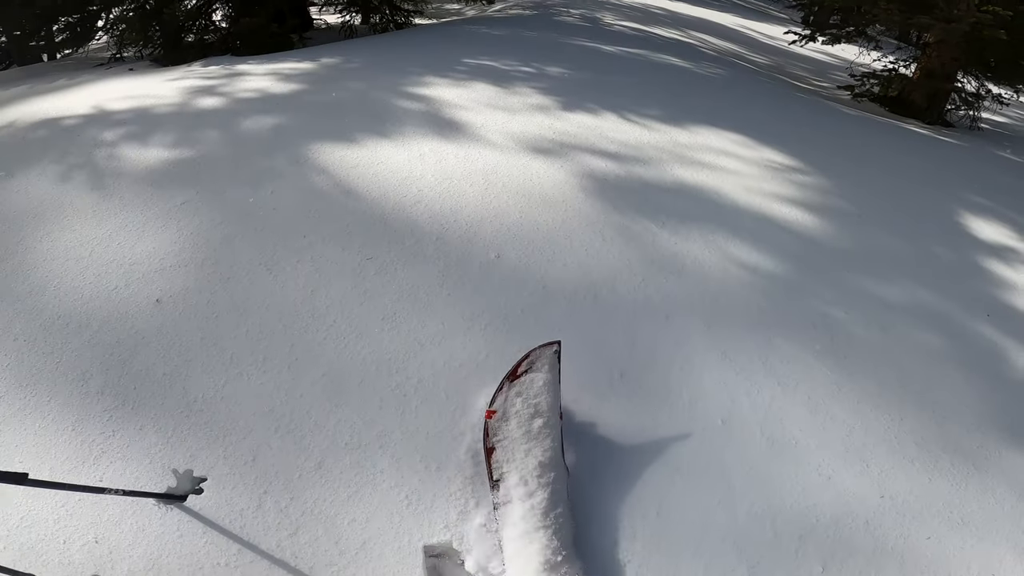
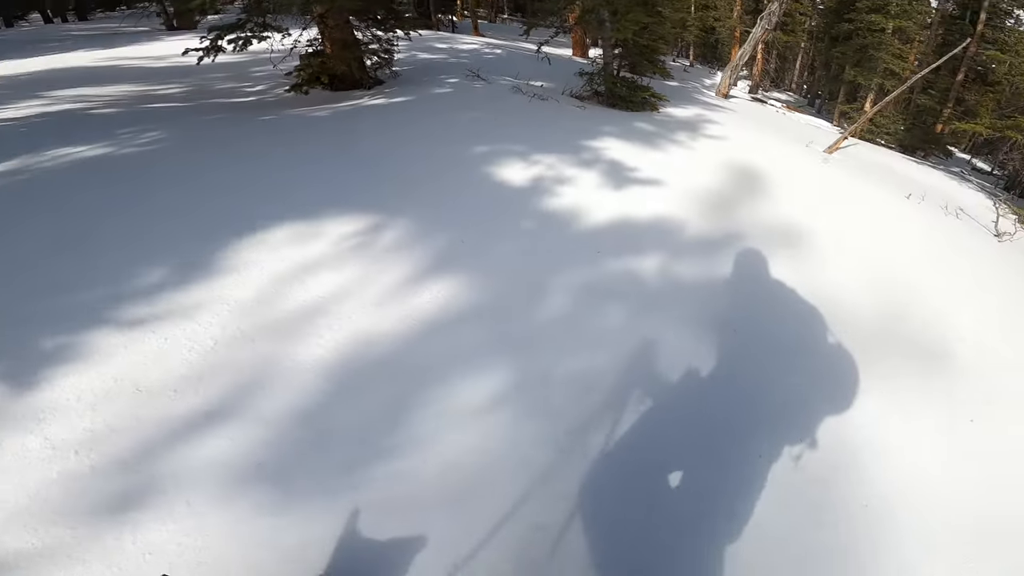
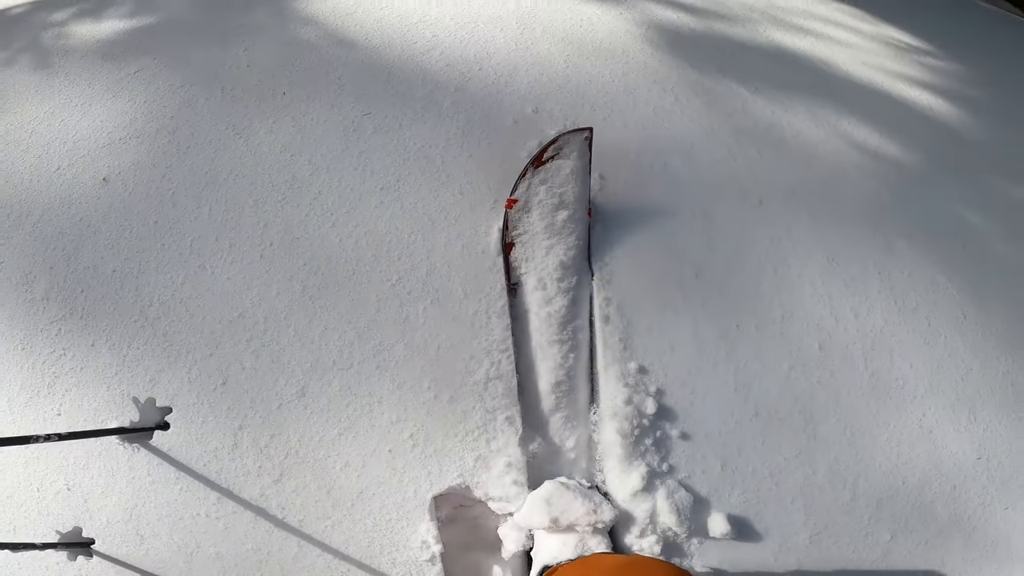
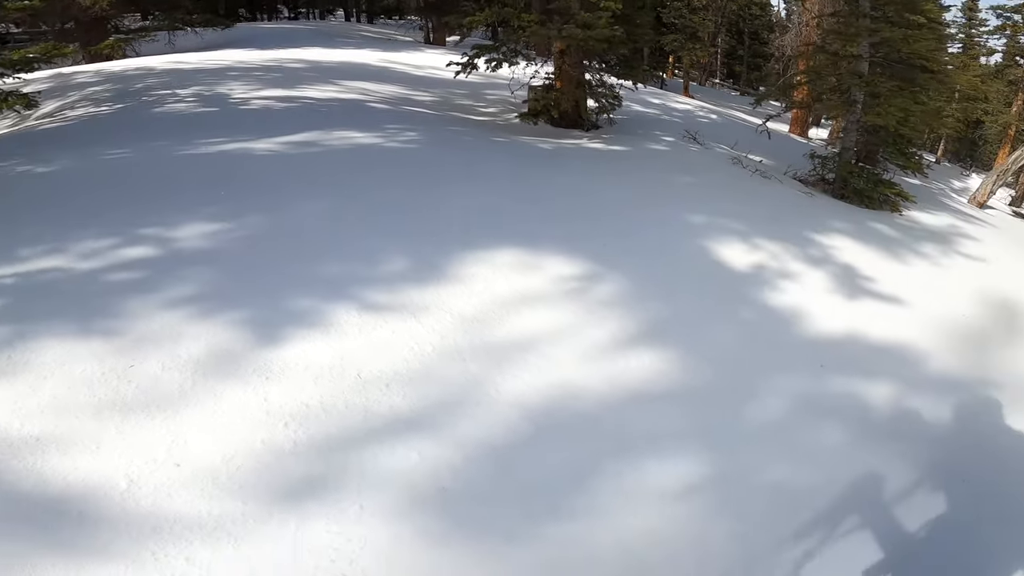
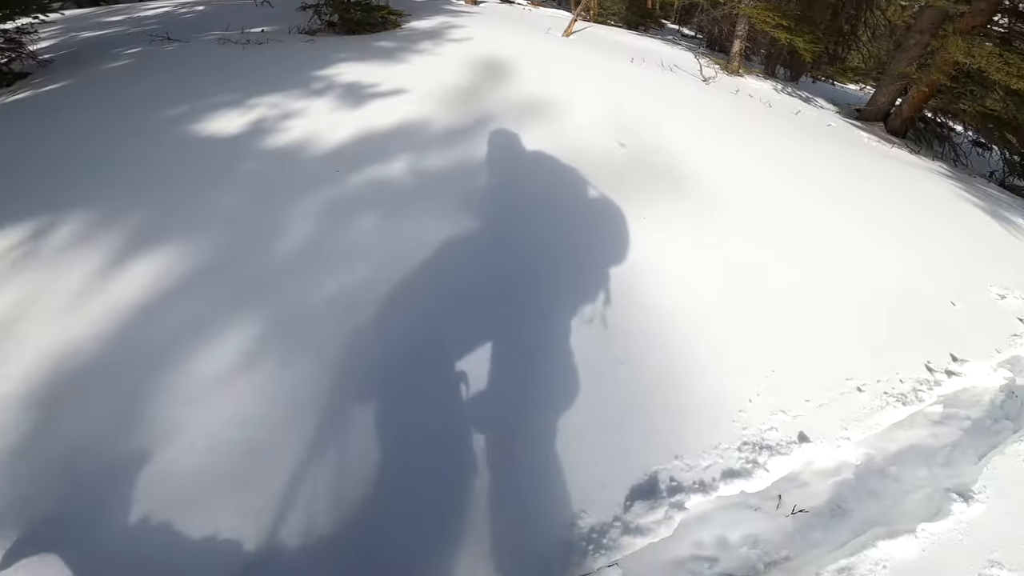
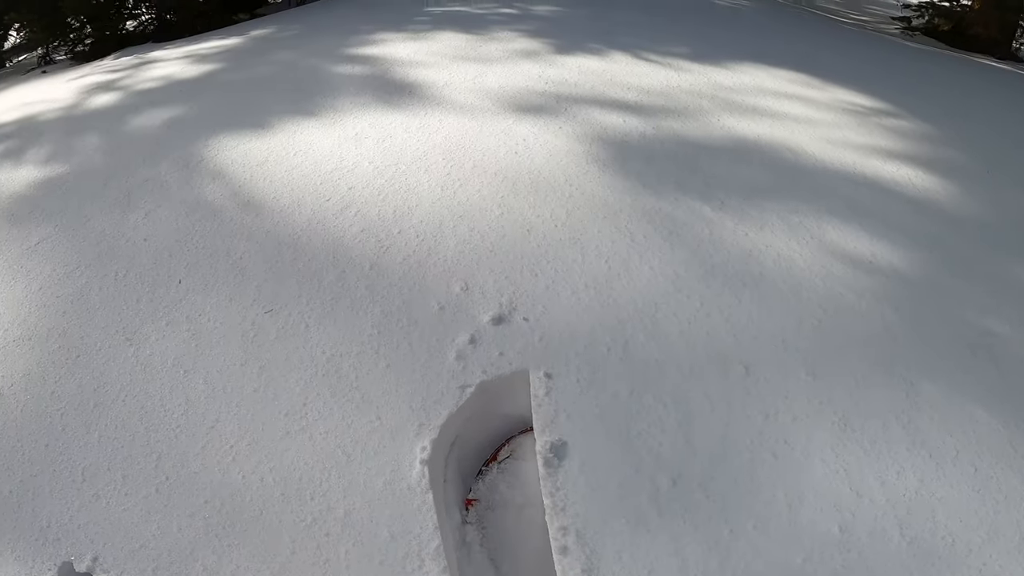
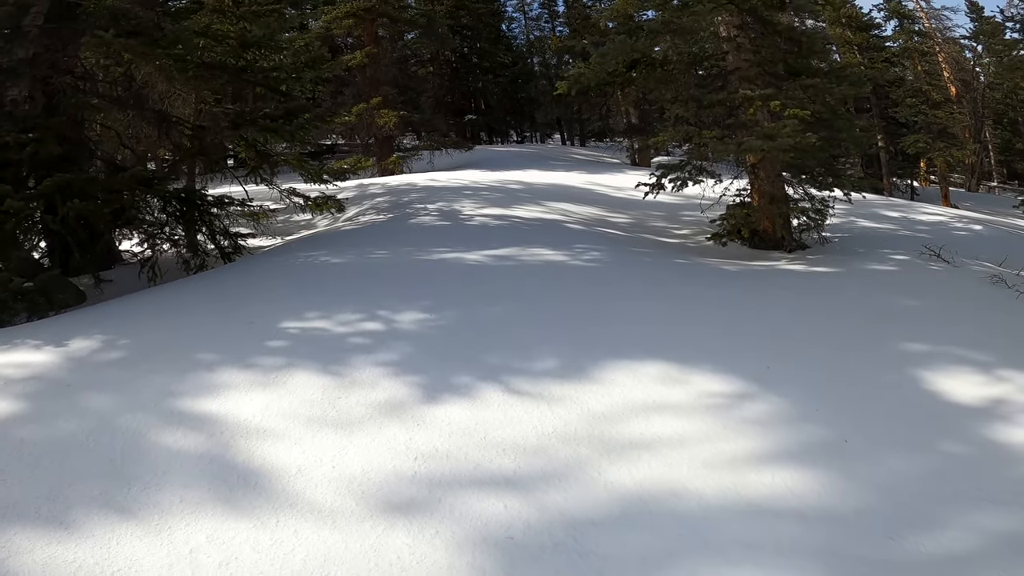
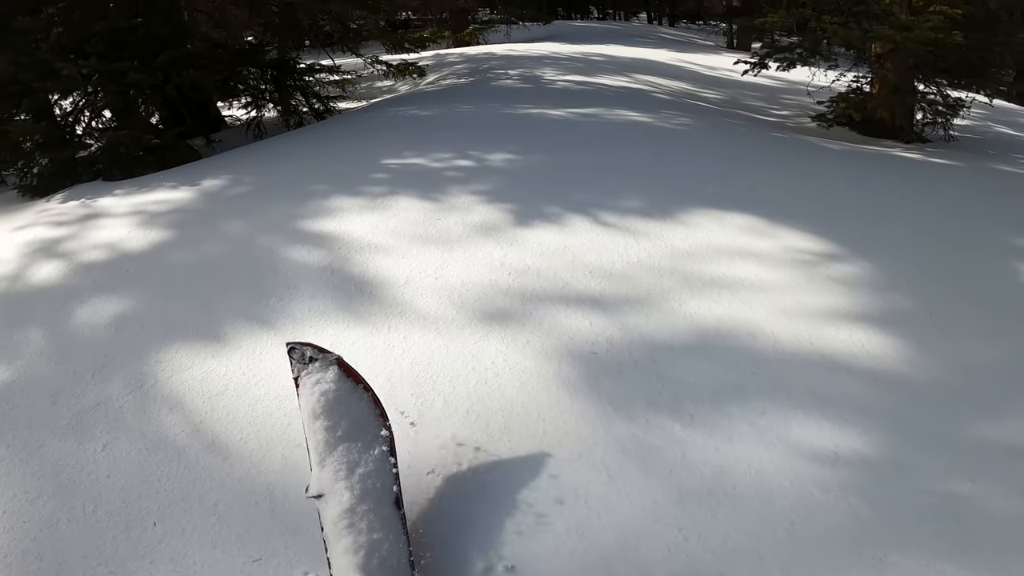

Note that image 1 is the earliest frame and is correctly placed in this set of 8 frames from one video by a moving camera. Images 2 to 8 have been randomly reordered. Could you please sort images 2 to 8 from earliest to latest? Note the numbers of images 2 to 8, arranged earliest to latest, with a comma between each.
3, 6, 8, 7, 4, 2, 5
